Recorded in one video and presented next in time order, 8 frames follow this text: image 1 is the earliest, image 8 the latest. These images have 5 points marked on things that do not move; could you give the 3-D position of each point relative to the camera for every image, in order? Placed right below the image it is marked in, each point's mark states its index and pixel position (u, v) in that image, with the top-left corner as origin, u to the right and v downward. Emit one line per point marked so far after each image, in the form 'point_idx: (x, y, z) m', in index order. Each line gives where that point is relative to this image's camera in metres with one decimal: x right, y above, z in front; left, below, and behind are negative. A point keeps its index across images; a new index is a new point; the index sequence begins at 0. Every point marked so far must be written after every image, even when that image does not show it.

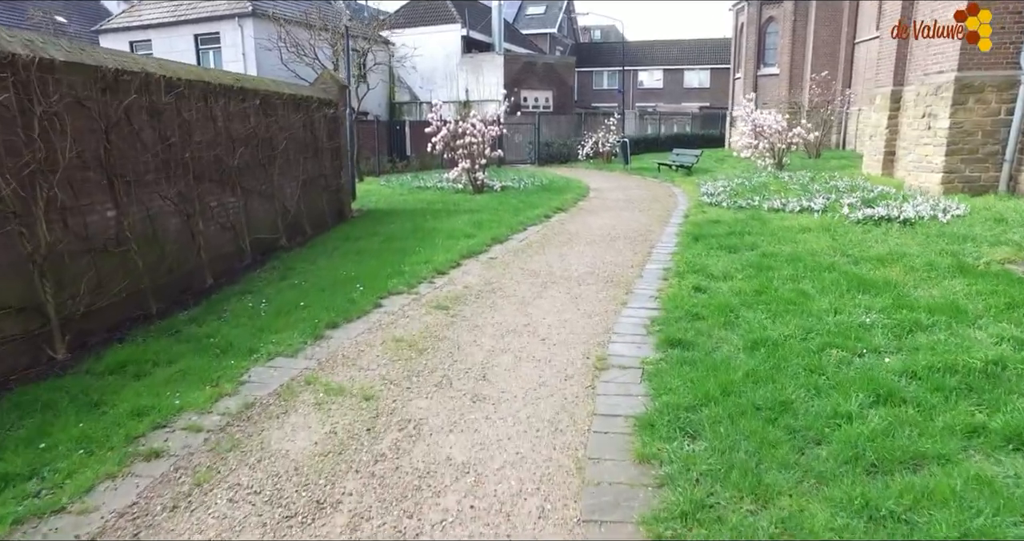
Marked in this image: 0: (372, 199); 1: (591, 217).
0: (-4.1, +2.1, +17.0) m
1: (+1.6, +1.1, +12.1) m
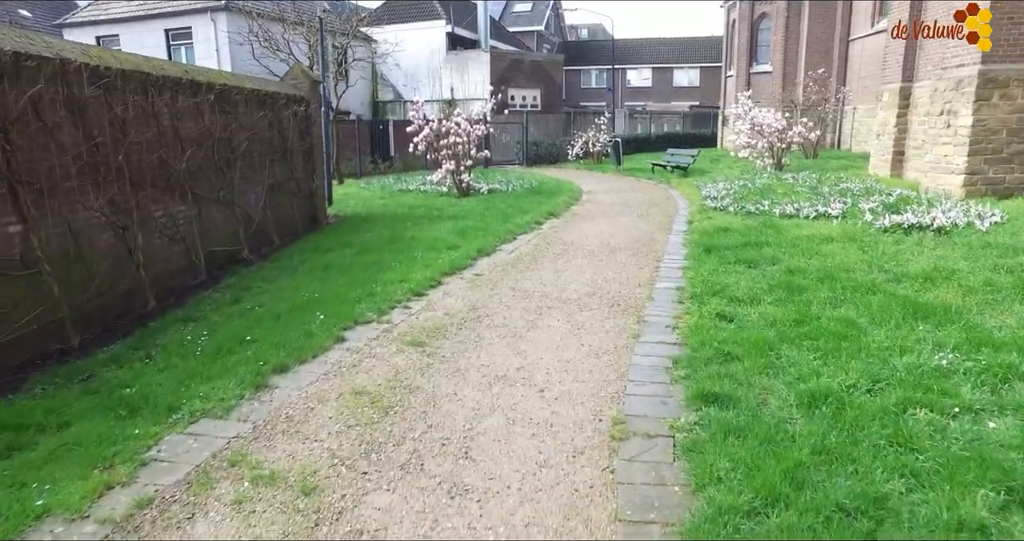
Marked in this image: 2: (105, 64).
0: (-4.4, +1.8, +15.9) m
1: (+1.4, +0.9, +11.2) m
2: (-4.4, +2.2, +6.4) m
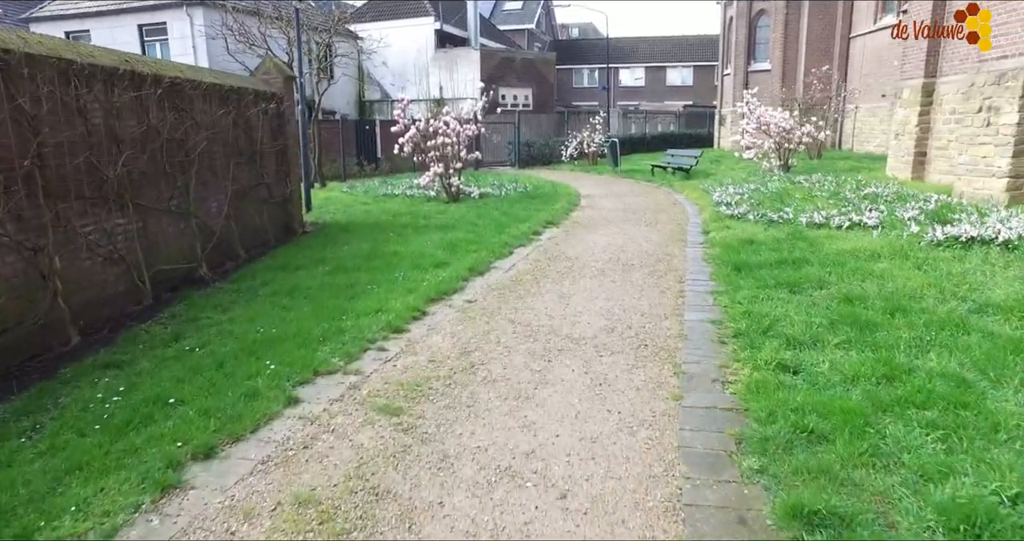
0: (-4.6, +1.5, +14.6) m
1: (+1.3, +0.6, +10.0) m
2: (-4.4, +2.0, +5.1) m
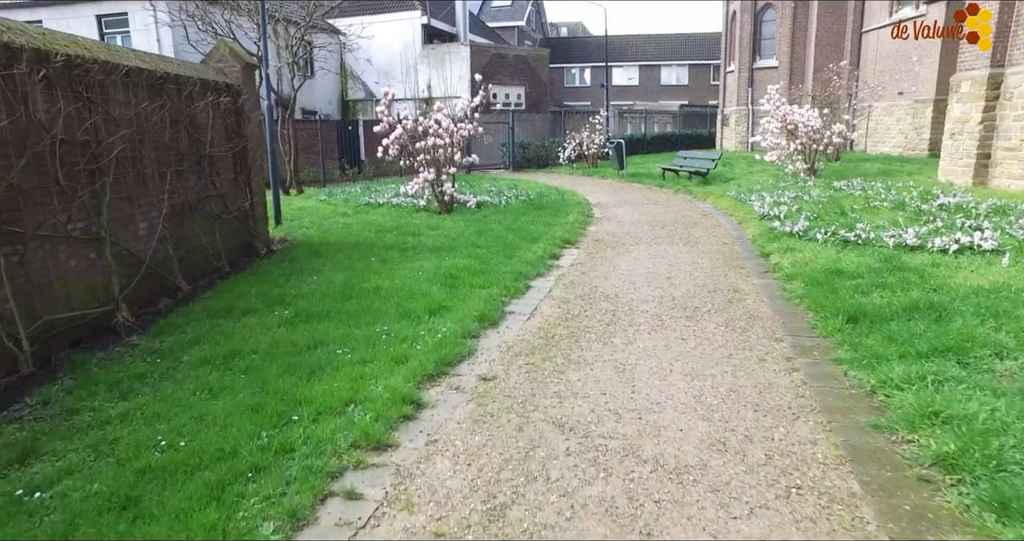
0: (-4.5, +1.0, +12.6) m
1: (+1.5, +0.2, +8.1) m
2: (-4.2, +1.5, +3.1) m
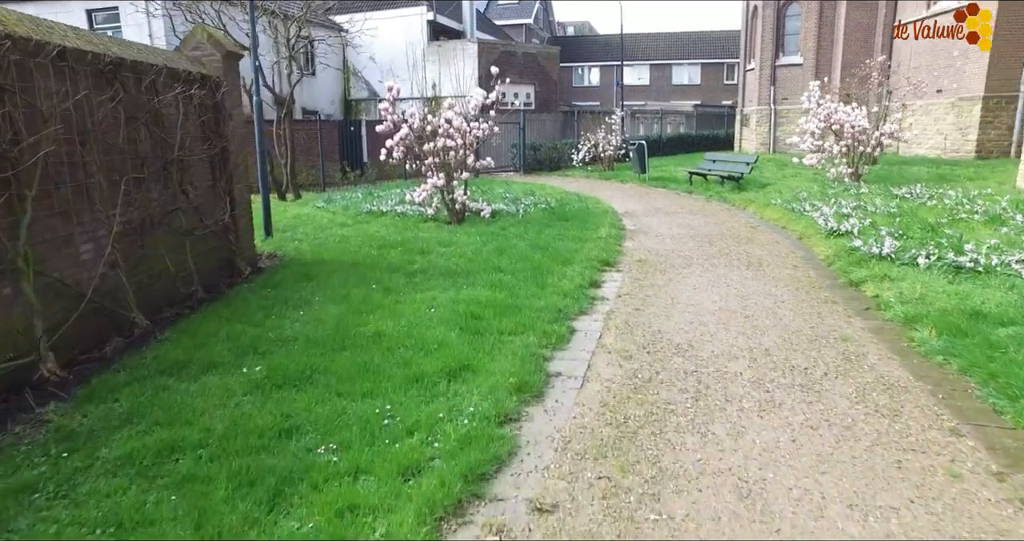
0: (-4.1, +0.7, +11.2) m
1: (+1.8, -0.2, +6.7) m
2: (-3.8, +1.2, +1.7) m
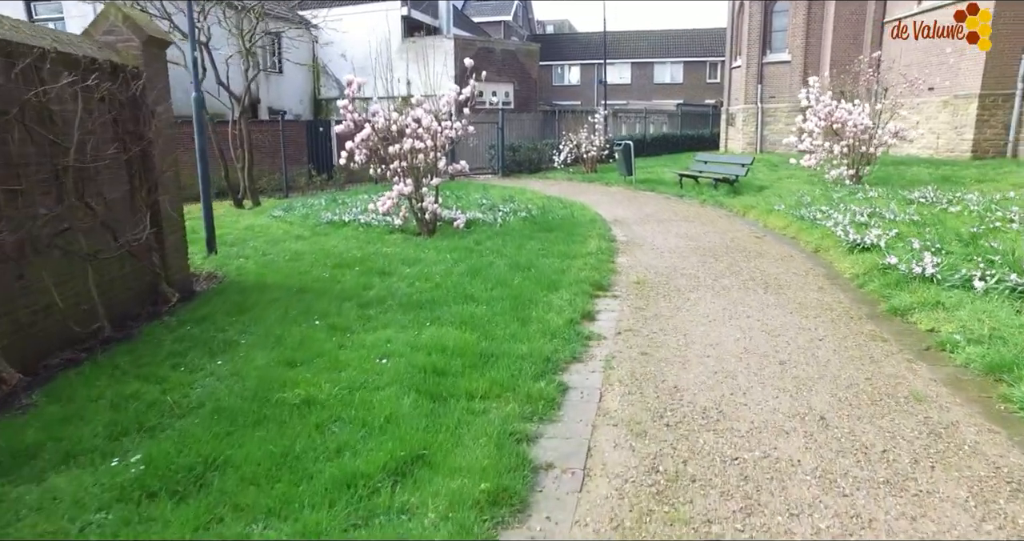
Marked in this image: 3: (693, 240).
0: (-4.5, +0.4, +9.8) m
1: (+1.6, -0.4, +5.5) m
2: (-3.9, +0.8, +0.4) m
3: (+2.9, +0.5, +9.2) m
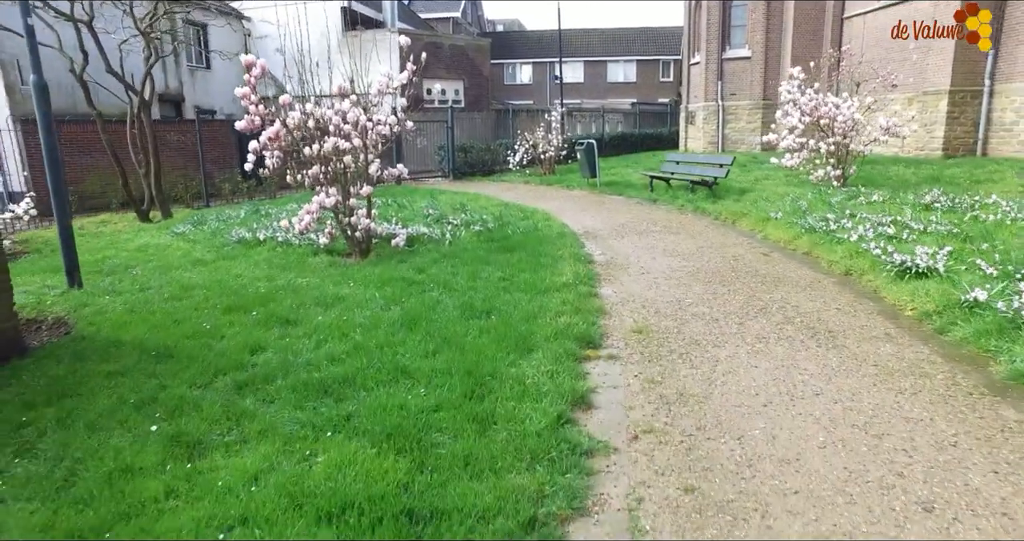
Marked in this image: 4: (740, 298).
0: (-5.1, -0.1, +7.5) m
1: (+1.3, -0.8, +3.7) m
2: (-3.8, +0.4, -1.9) m
3: (+2.3, +0.2, +7.5) m
4: (+2.3, -0.2, +5.9) m
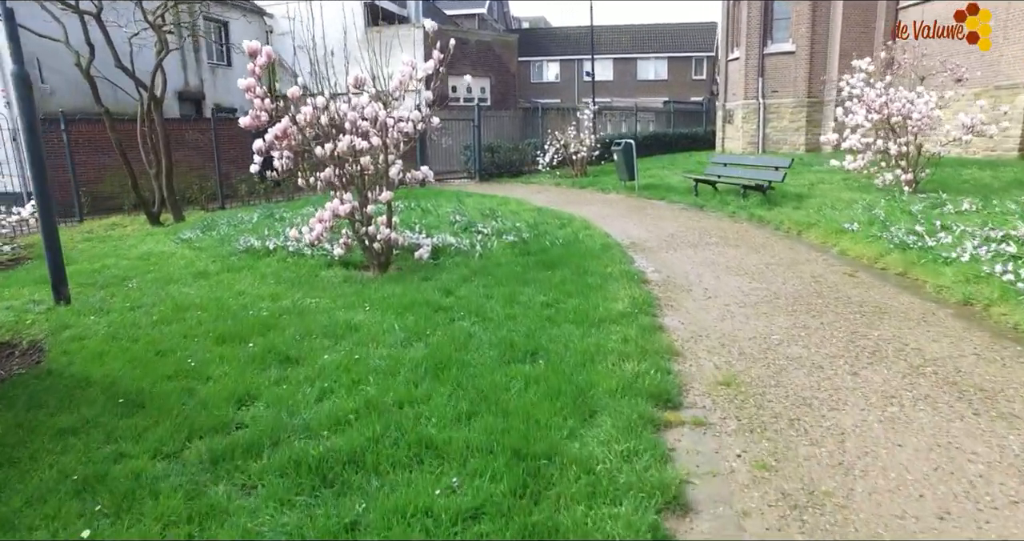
0: (-4.7, -0.3, +6.7) m
1: (+1.6, -1.0, +2.6) m
2: (-3.7, +0.2, -2.7) m
3: (+2.7, -0.1, +6.4) m
4: (+2.7, -0.5, +4.8) m
